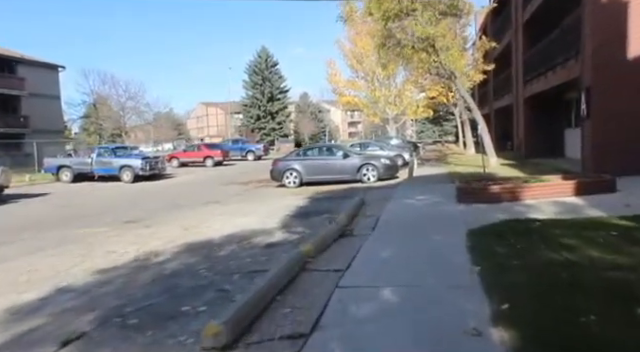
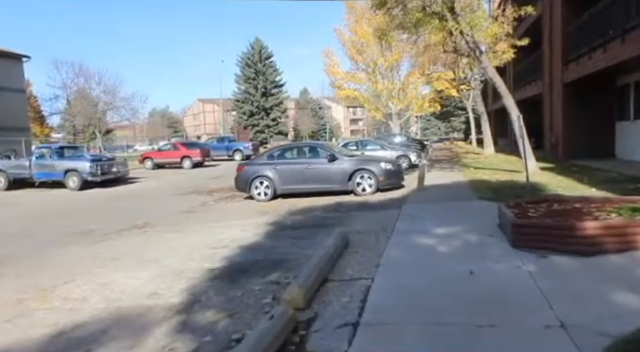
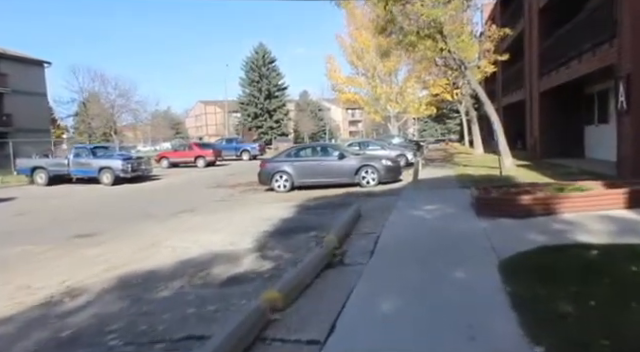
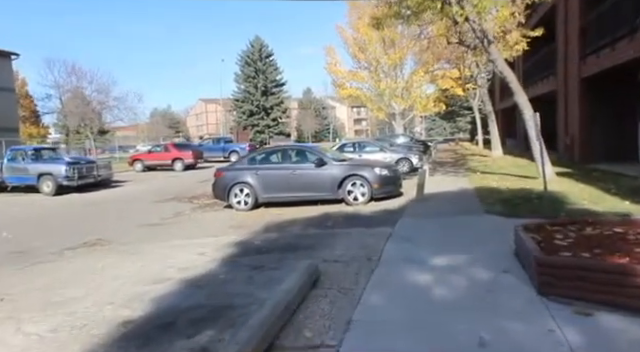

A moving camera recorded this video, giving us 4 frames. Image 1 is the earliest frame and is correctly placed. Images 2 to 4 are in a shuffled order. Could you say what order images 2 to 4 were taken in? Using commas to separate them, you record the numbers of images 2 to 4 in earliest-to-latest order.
3, 2, 4
